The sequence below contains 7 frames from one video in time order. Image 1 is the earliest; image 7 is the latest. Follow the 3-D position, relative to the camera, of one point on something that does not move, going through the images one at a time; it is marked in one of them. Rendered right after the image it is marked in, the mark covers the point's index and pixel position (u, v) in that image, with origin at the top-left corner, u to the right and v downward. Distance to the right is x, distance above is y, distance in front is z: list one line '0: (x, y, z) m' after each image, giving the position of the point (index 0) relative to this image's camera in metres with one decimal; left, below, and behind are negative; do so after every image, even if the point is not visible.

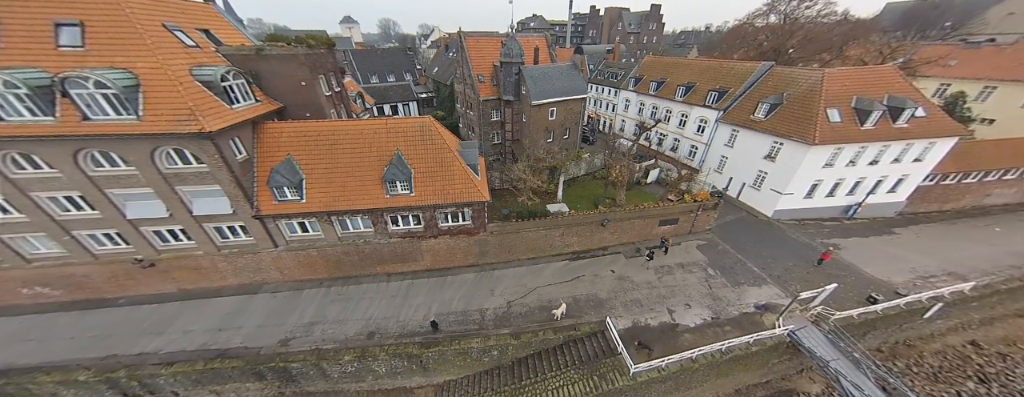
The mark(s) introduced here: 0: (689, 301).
0: (+11.0, -6.4, +16.6) m
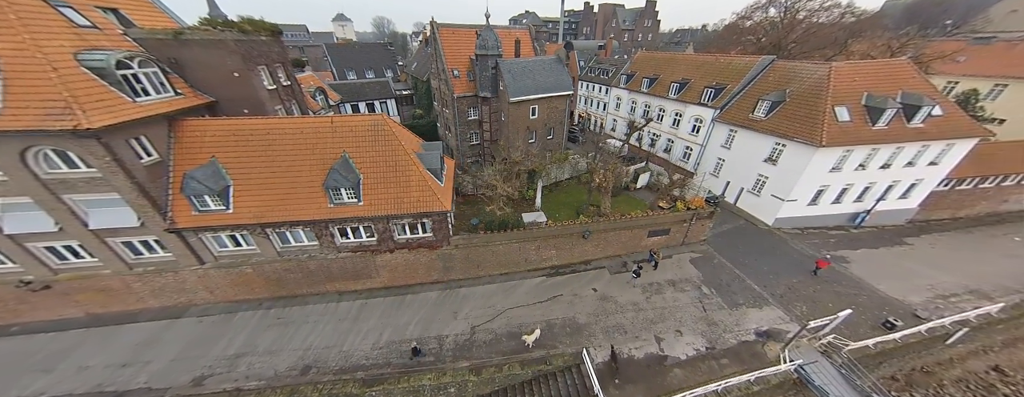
0: (+9.1, -6.9, +14.5) m
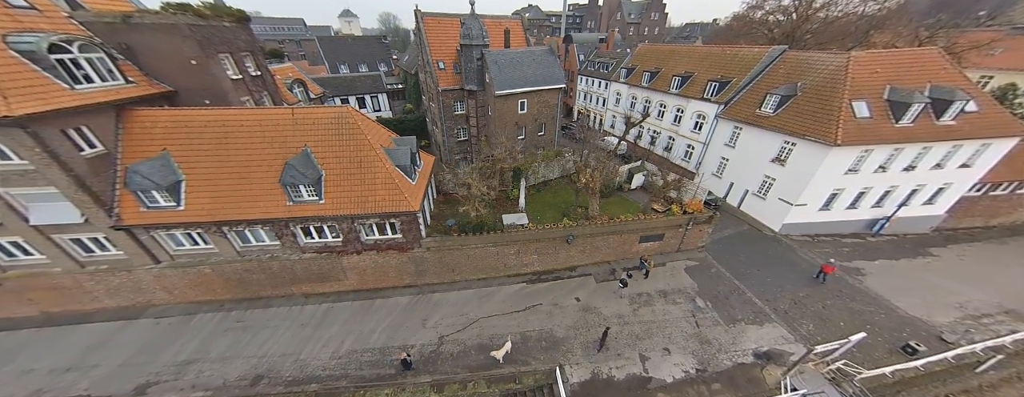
0: (+7.6, -7.1, +13.0) m
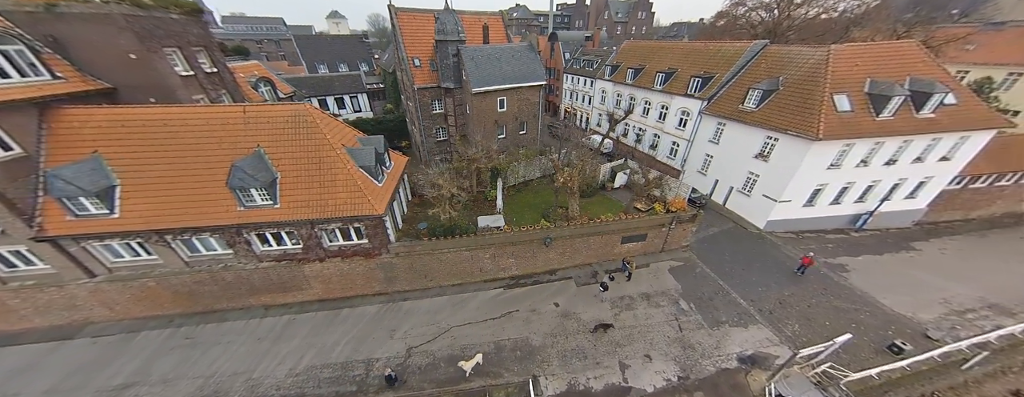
0: (+6.4, -7.0, +12.4) m
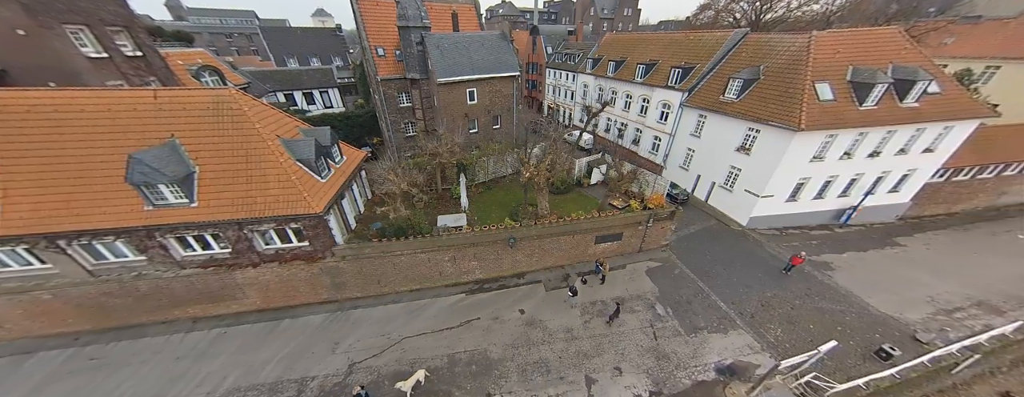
0: (+4.5, -6.8, +11.1) m
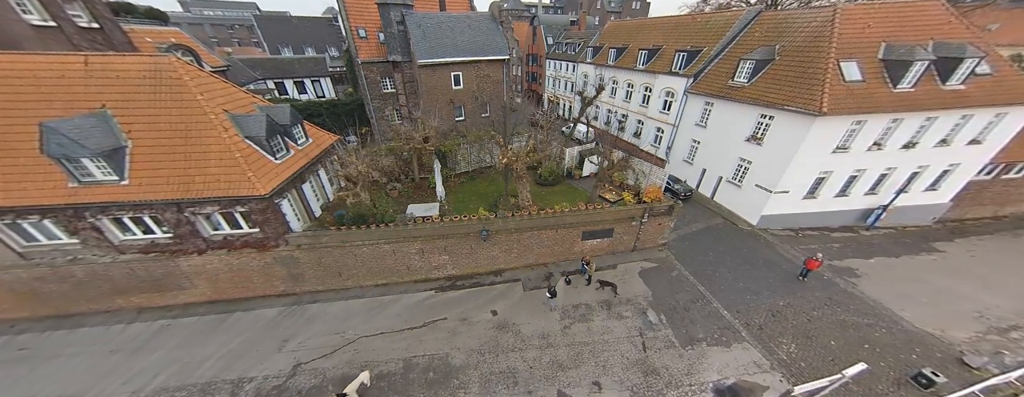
0: (+3.2, -6.3, +9.5) m
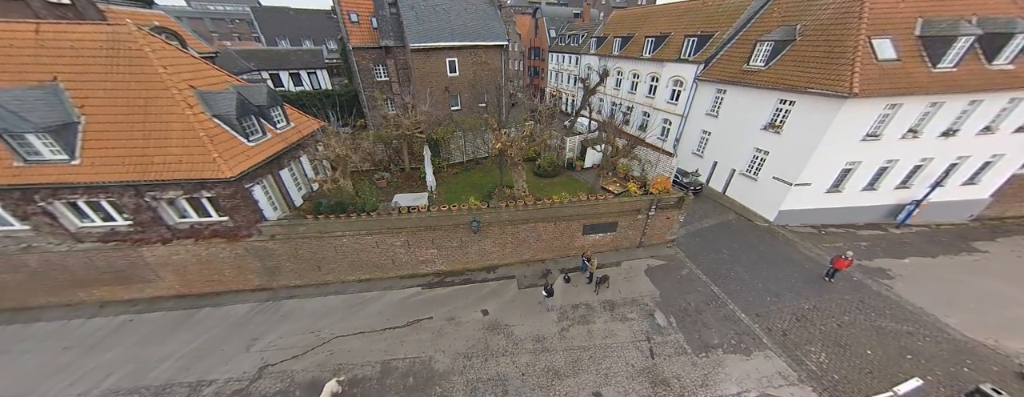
0: (+2.8, -5.8, +8.3) m
